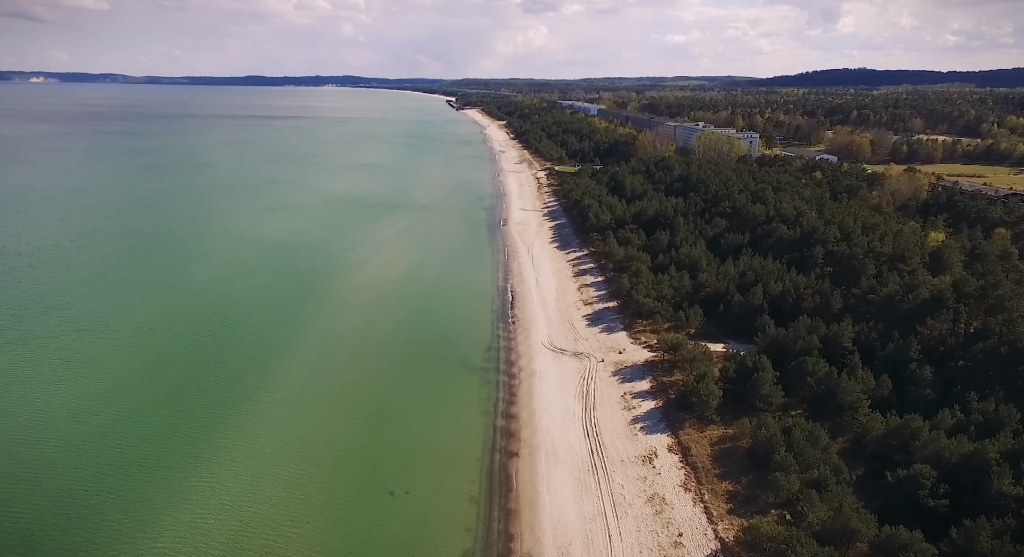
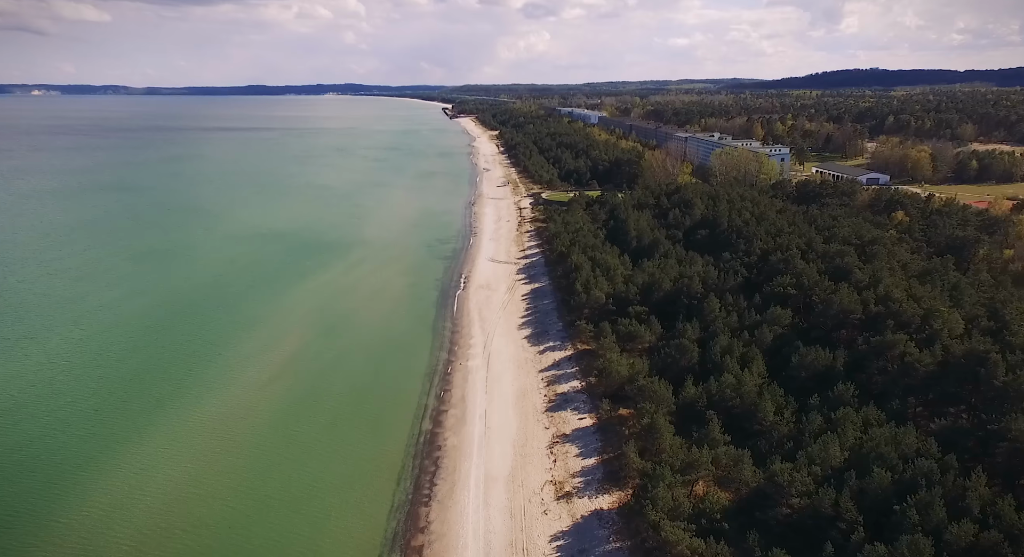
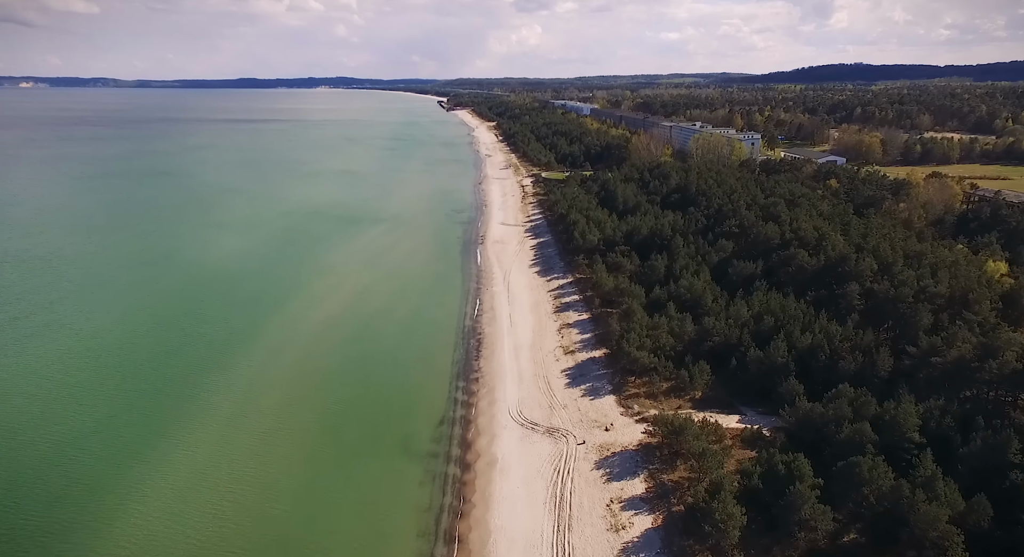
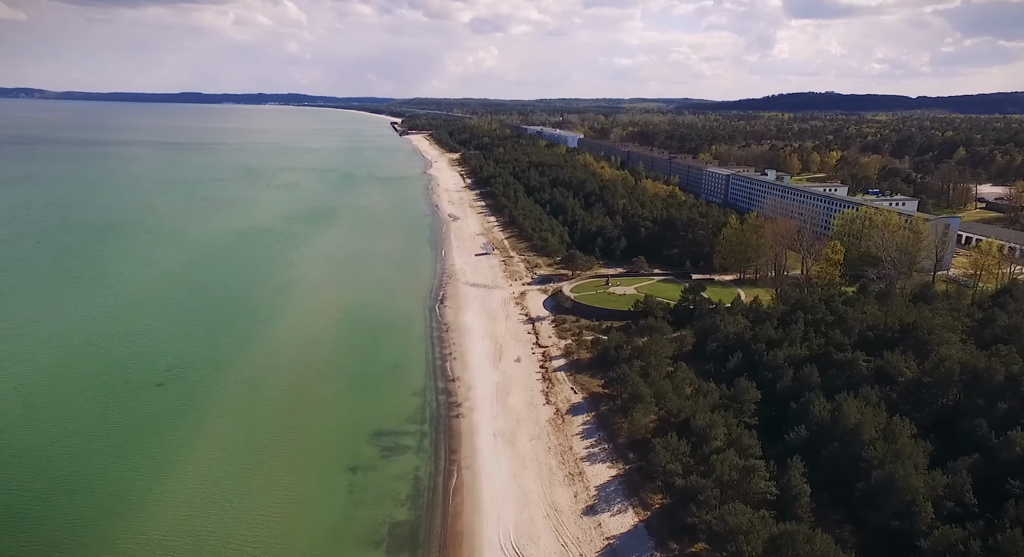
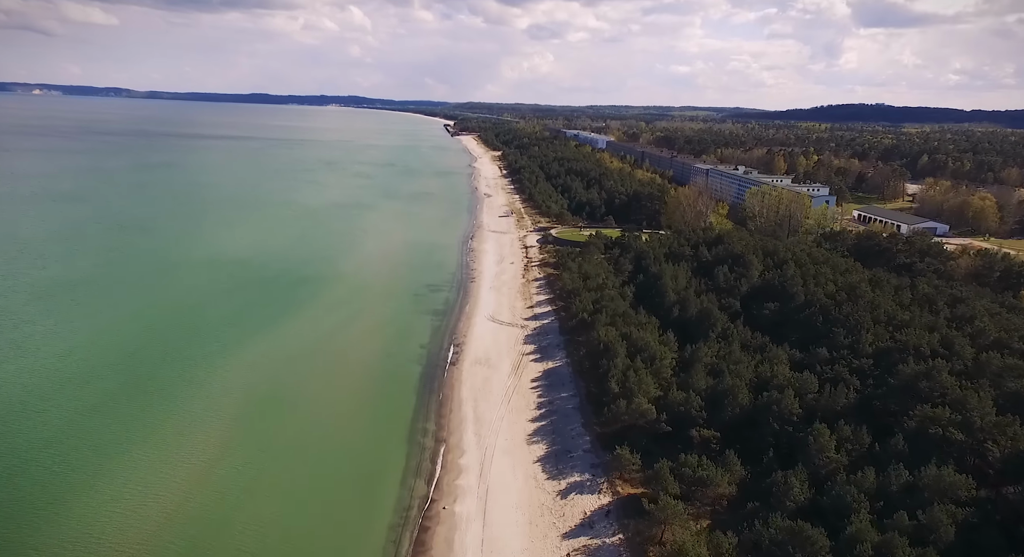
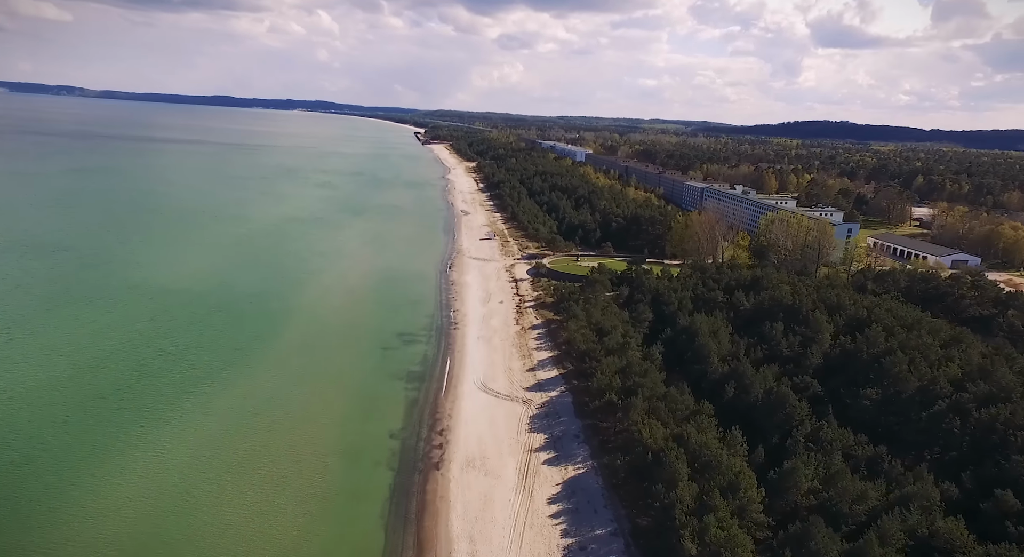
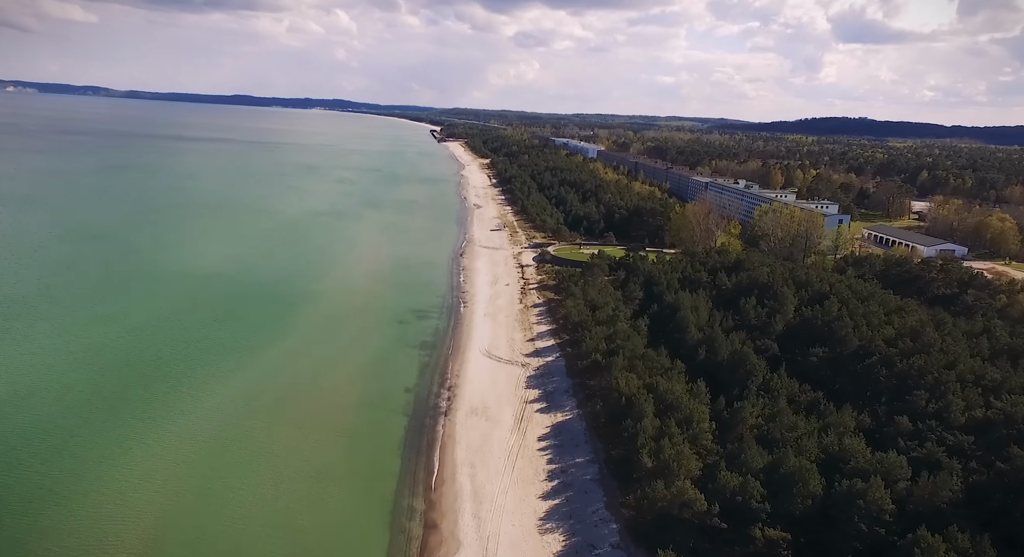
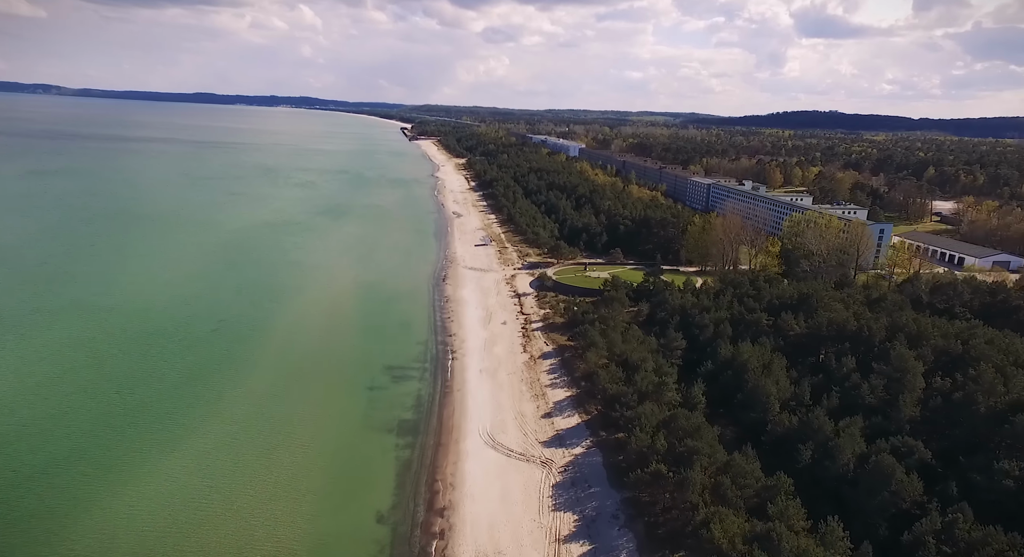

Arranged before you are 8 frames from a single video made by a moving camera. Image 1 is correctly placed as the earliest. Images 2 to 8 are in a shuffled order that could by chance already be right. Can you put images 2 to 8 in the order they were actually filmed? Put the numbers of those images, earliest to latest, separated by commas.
3, 2, 5, 7, 6, 8, 4
